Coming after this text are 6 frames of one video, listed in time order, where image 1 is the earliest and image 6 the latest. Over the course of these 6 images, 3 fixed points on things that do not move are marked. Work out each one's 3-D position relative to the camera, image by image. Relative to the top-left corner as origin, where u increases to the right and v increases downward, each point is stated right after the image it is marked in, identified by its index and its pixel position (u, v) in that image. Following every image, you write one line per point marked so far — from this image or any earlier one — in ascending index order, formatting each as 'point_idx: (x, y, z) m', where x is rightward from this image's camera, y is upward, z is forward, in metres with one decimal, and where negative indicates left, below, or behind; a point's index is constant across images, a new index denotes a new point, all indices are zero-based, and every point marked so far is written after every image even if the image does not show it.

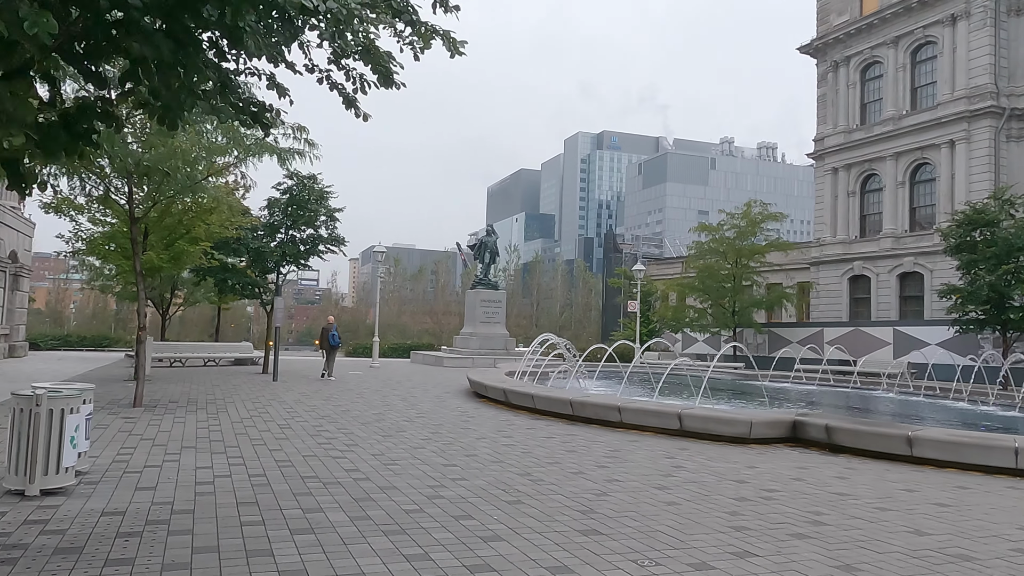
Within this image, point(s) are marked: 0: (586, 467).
0: (+0.8, -2.0, +8.4) m
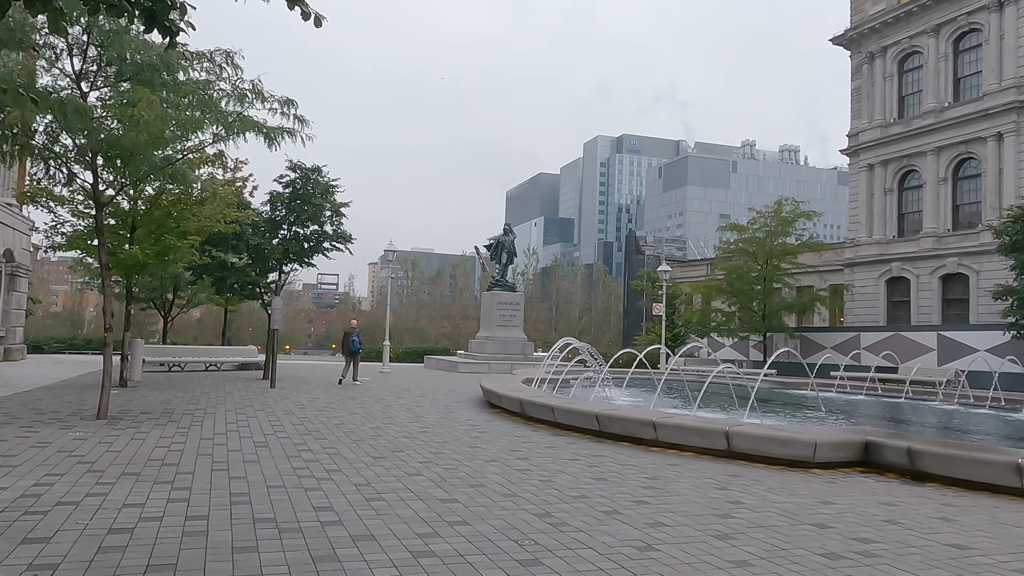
0: (+1.0, -1.9, +6.7) m
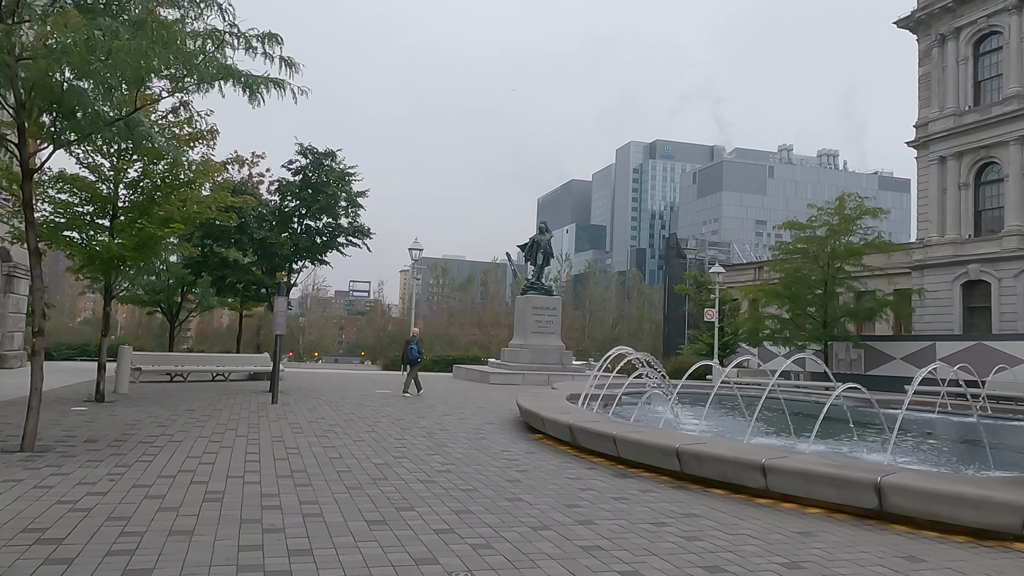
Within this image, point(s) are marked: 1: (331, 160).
0: (+1.3, -1.8, +3.9) m
1: (-4.6, +3.3, +19.7) m
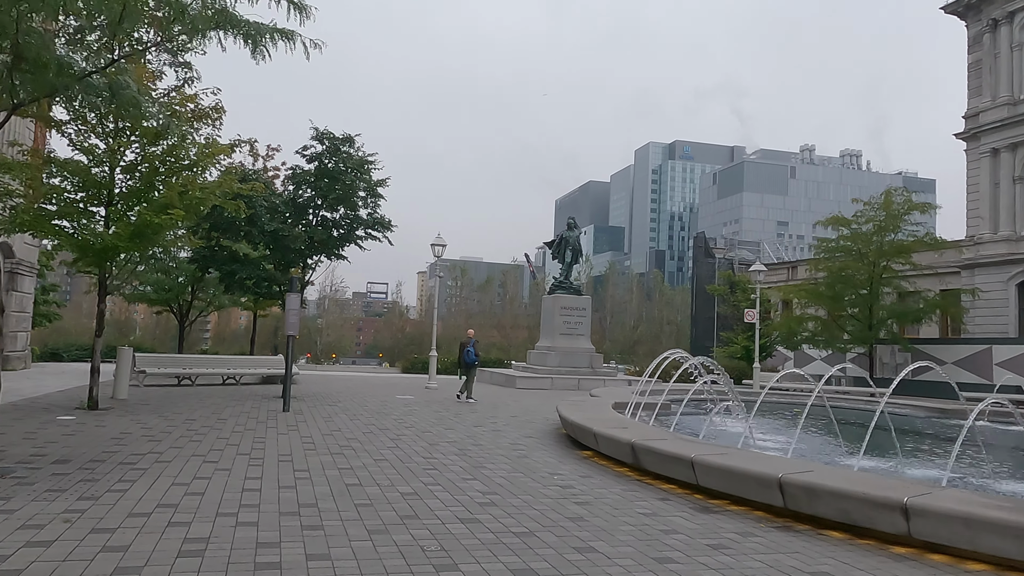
0: (+1.8, -1.7, +2.2) m
1: (-3.9, +3.4, +18.2) m
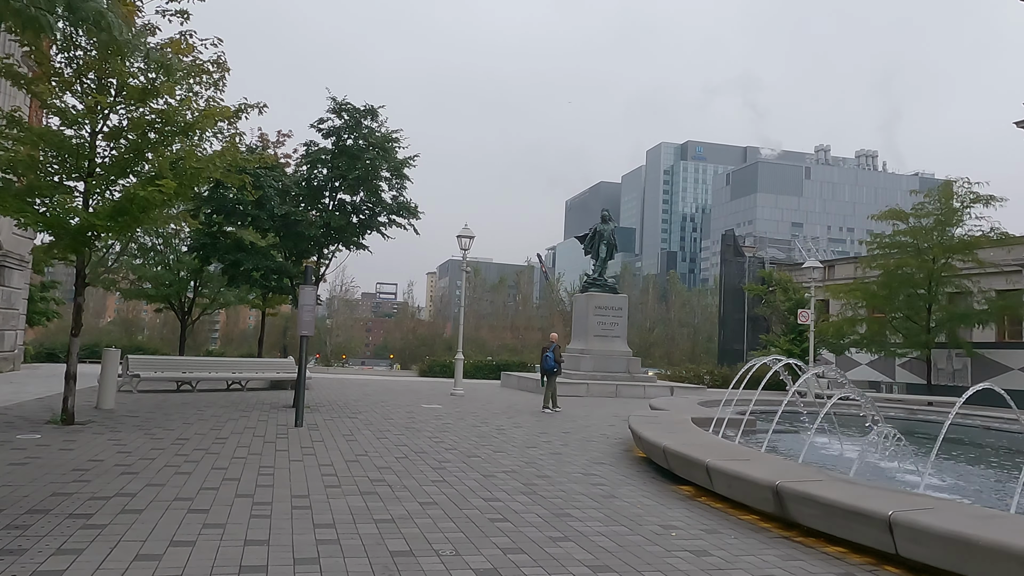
0: (+2.5, -1.5, -0.1) m
1: (-2.9, +3.5, +16.0) m
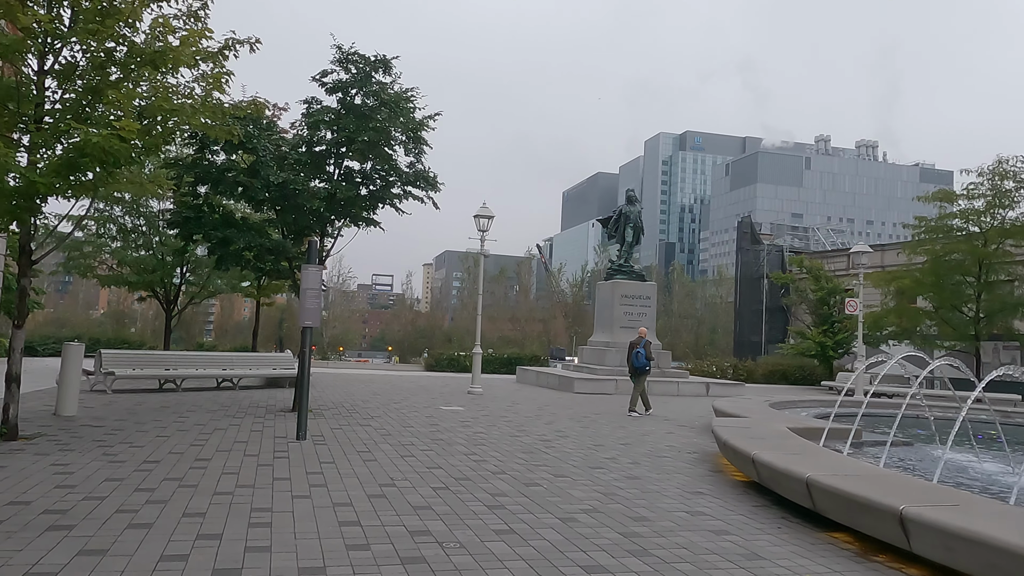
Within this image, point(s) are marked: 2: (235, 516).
0: (+3.2, -1.4, -2.3) m
1: (-2.3, +3.8, +13.6) m
2: (-1.9, -1.6, +5.4) m
